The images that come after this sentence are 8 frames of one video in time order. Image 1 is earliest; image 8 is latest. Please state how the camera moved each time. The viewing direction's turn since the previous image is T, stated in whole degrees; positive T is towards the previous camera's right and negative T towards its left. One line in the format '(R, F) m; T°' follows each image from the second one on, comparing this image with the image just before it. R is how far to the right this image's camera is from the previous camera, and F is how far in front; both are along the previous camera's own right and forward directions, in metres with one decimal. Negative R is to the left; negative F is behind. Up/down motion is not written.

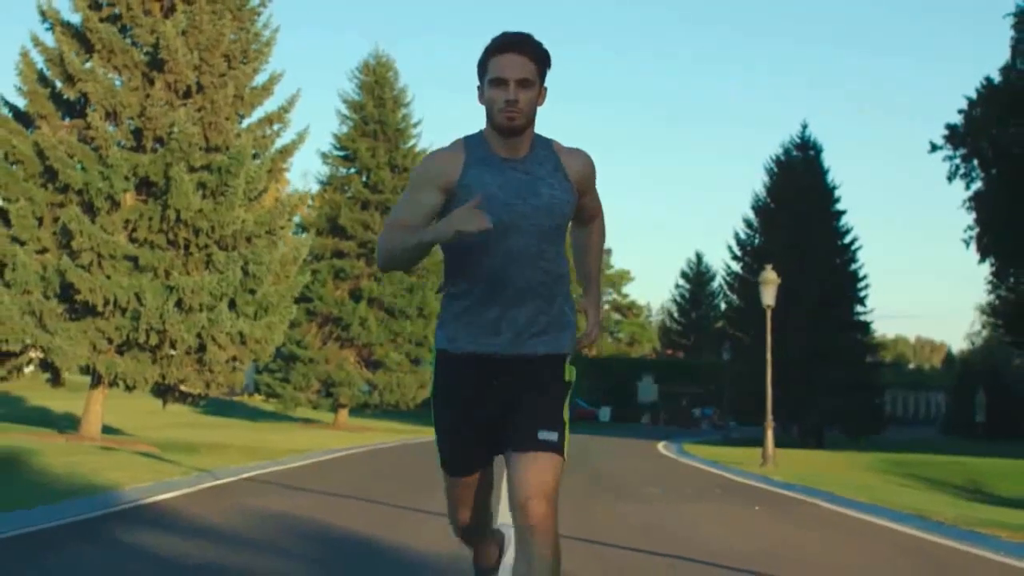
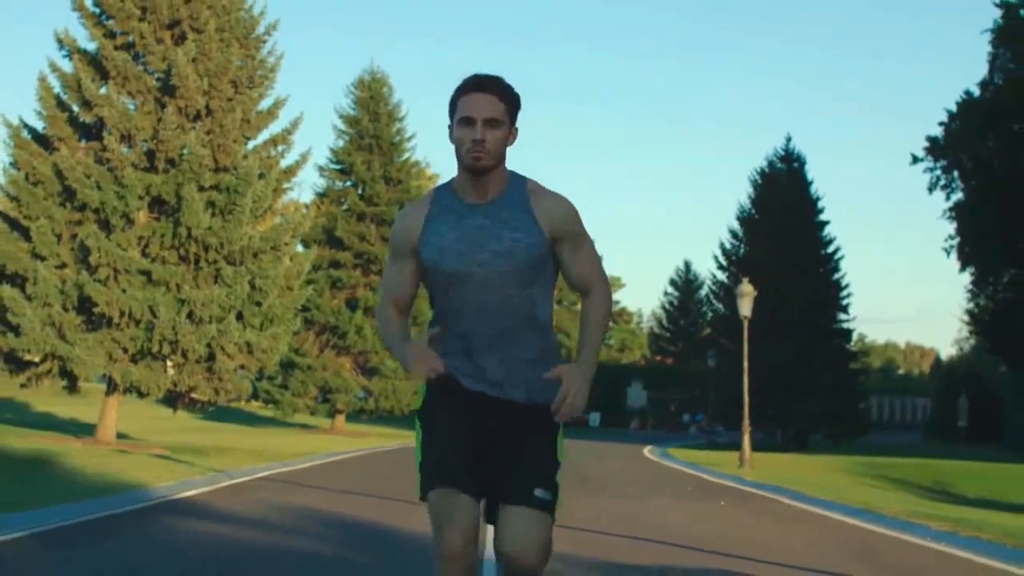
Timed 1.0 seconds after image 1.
(0.0, -1.7) m; 0°
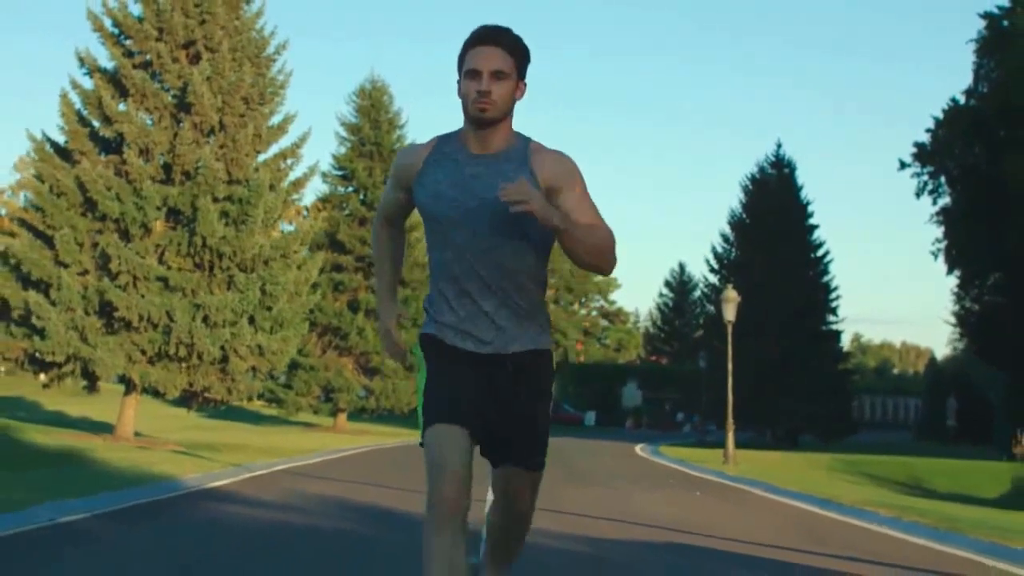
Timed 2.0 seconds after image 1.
(0.0, -1.7) m; 0°
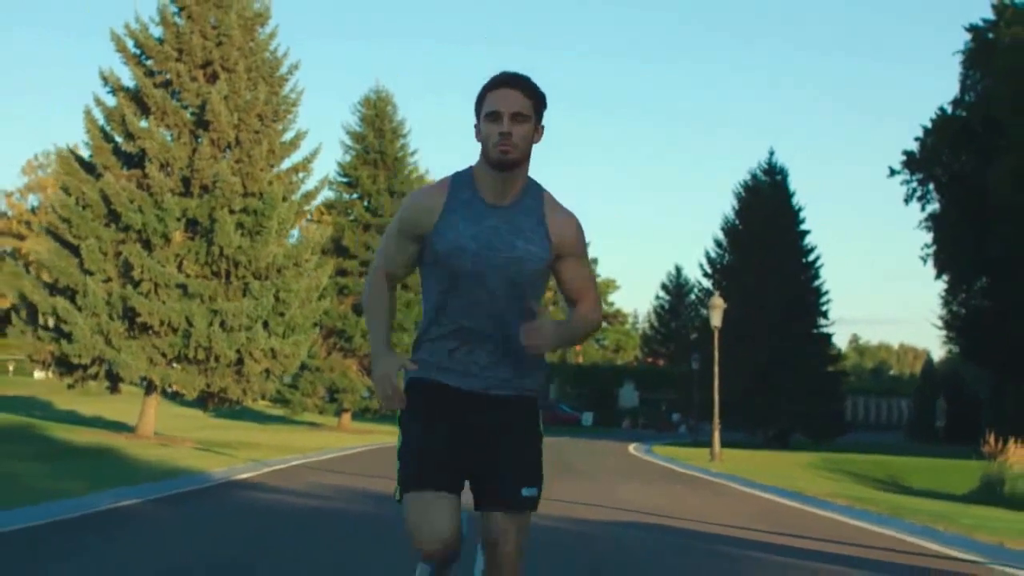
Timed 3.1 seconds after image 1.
(0.0, -1.9) m; 0°
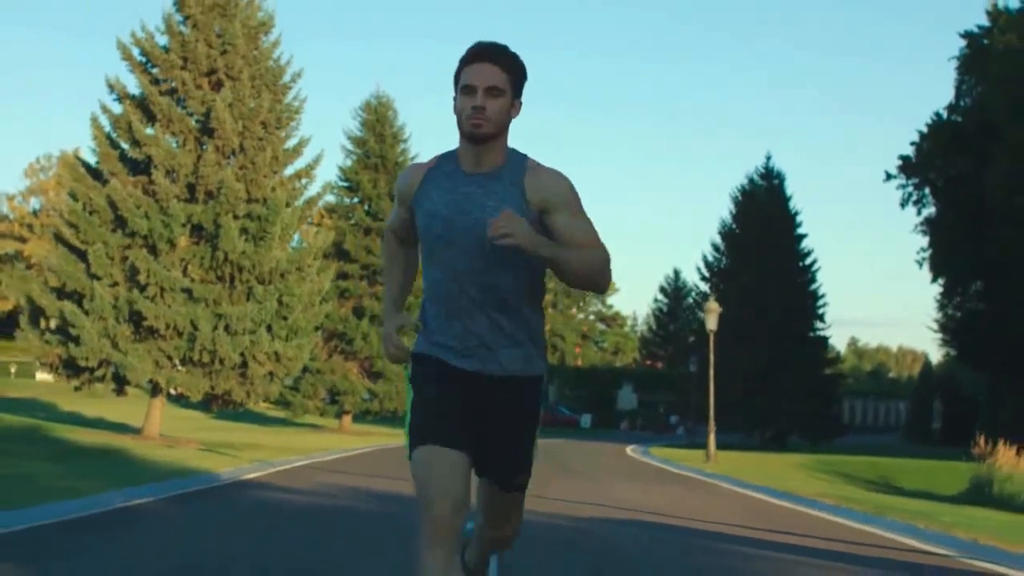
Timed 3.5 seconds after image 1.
(0.0, -0.6) m; 0°
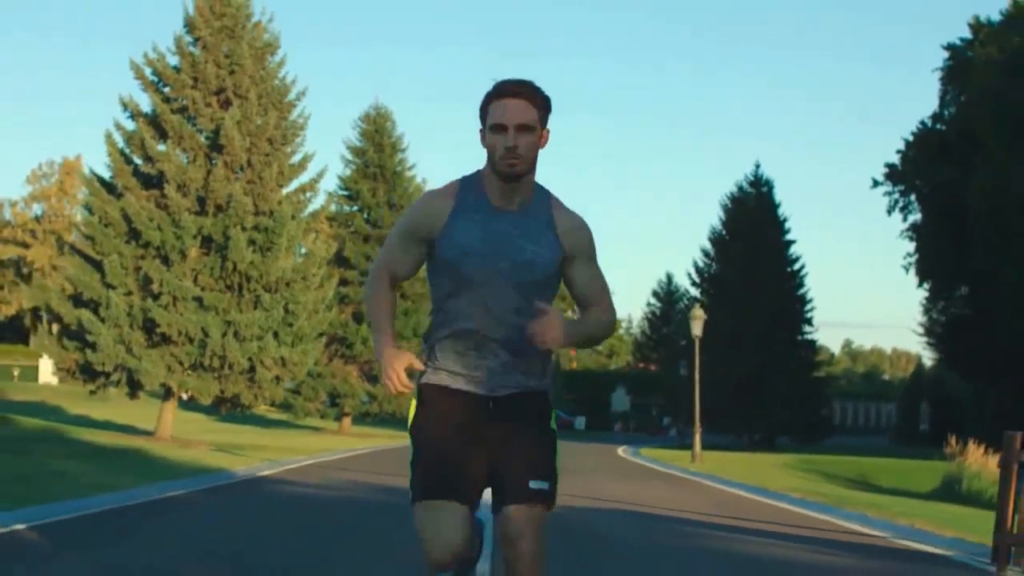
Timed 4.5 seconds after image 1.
(0.0, -1.7) m; 0°
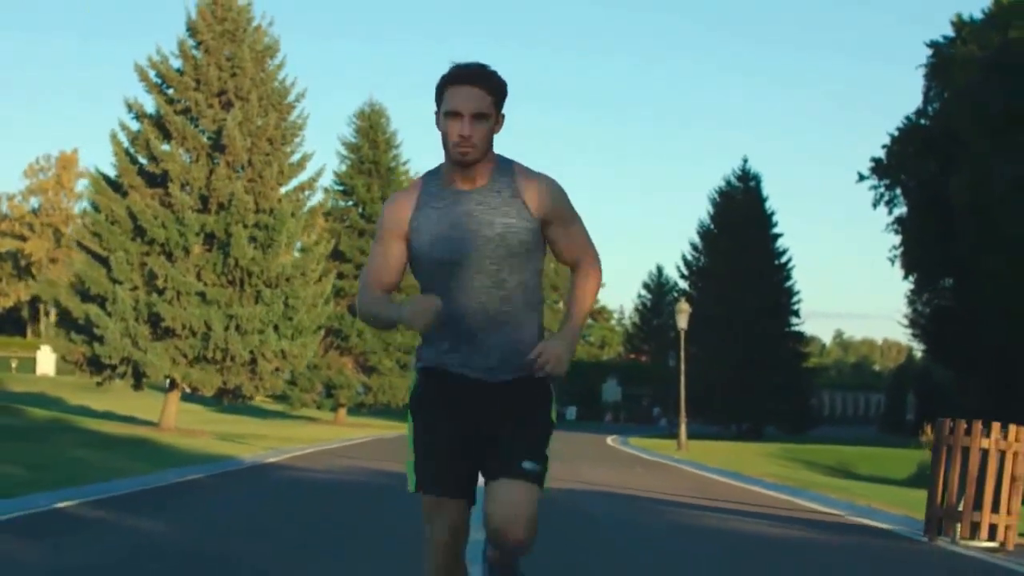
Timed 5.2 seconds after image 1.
(0.0, -1.3) m; 0°
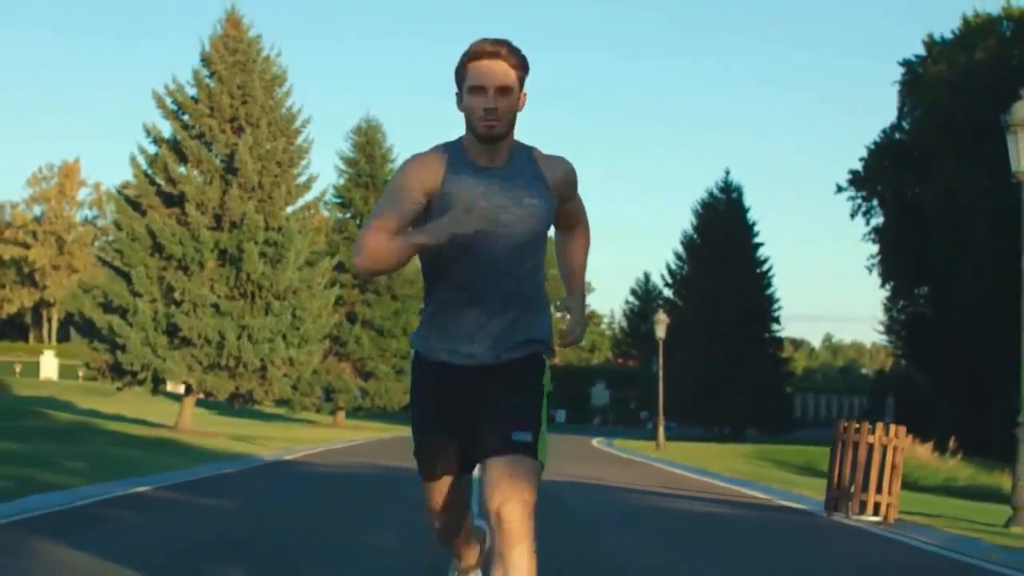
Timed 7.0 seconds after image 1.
(0.0, -2.9) m; 0°
